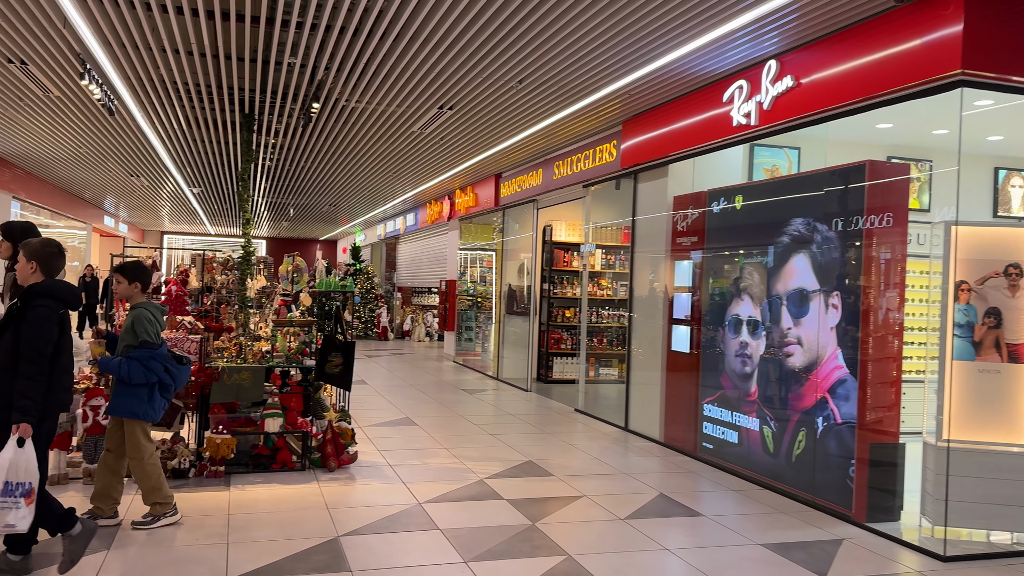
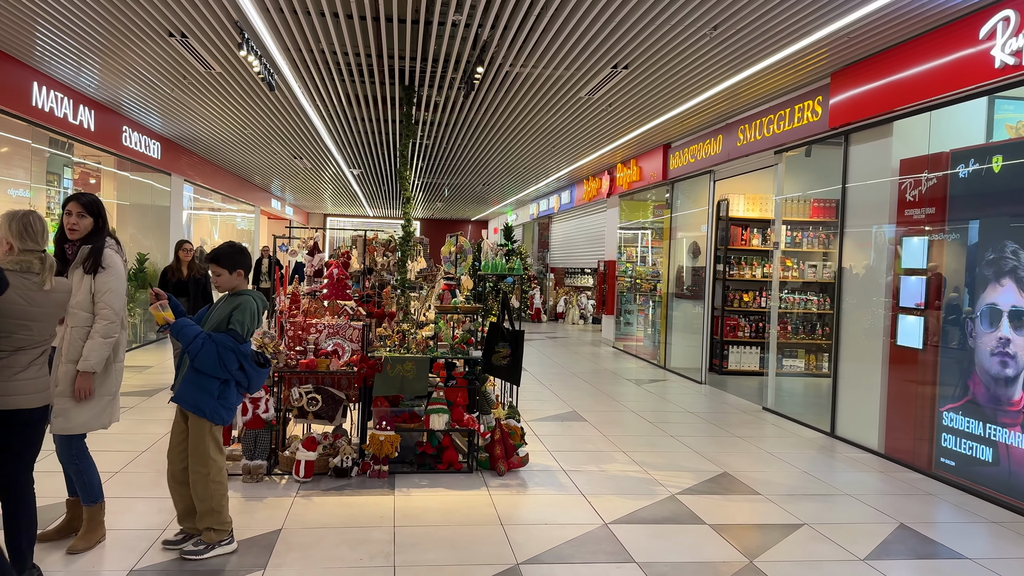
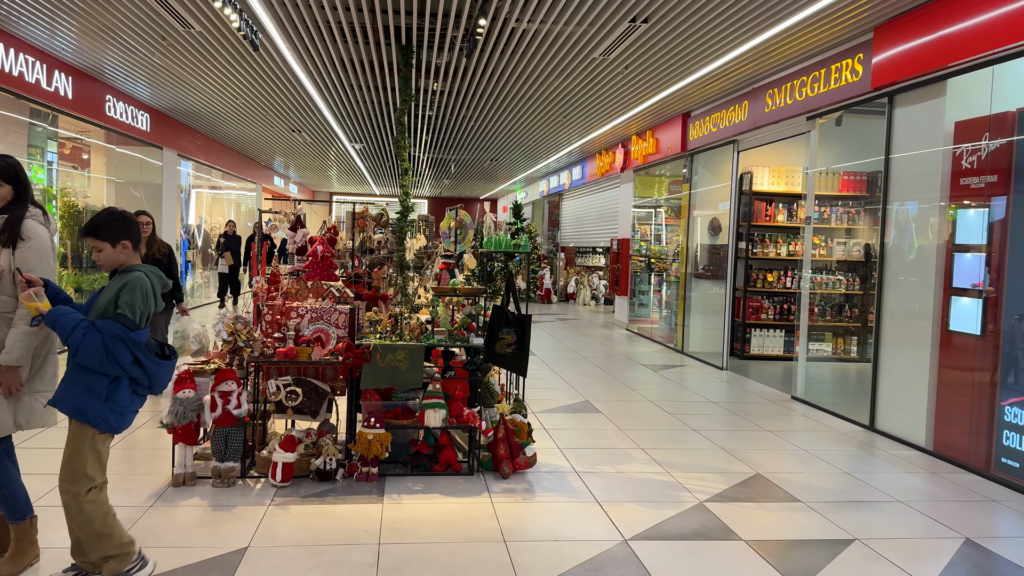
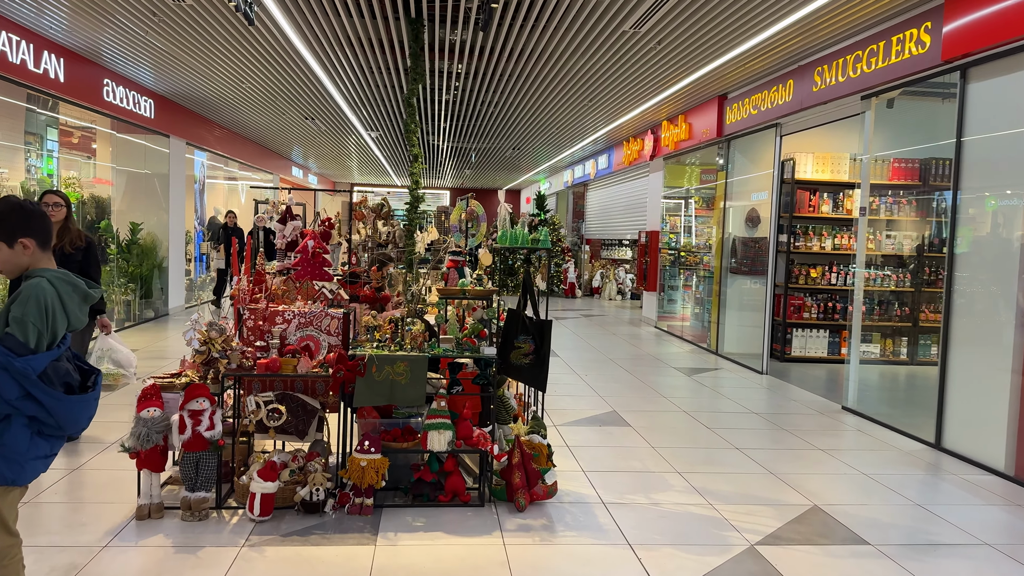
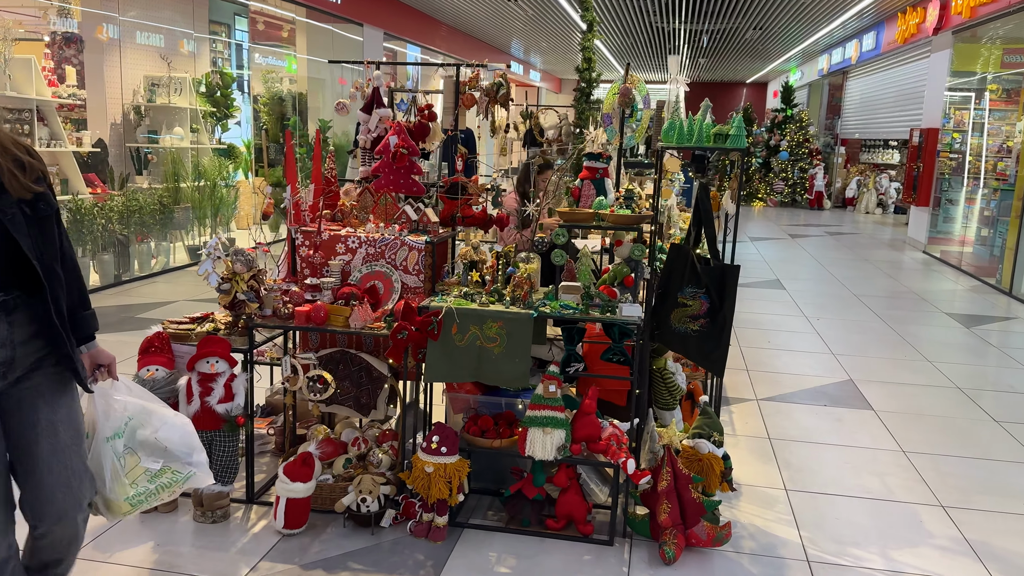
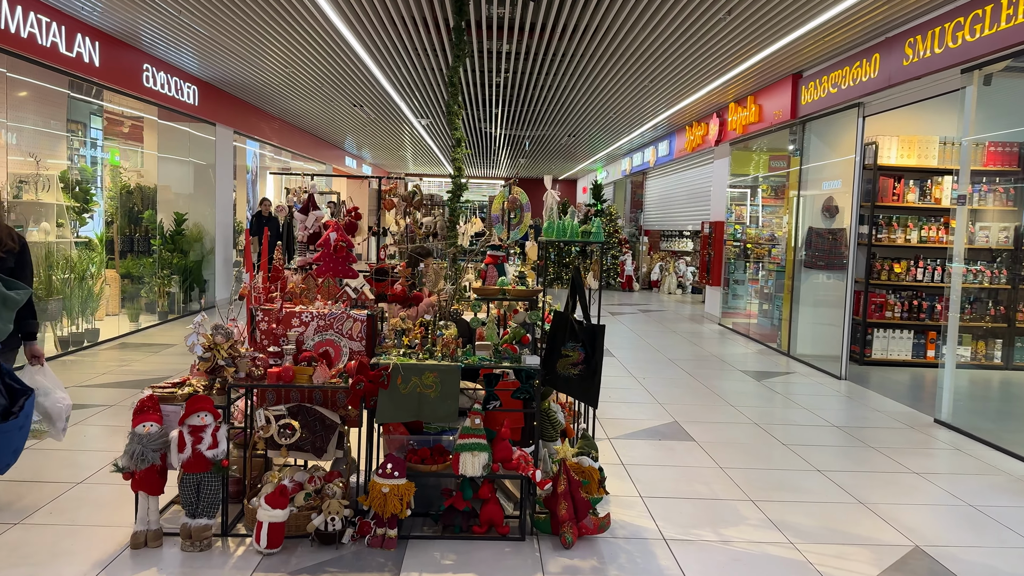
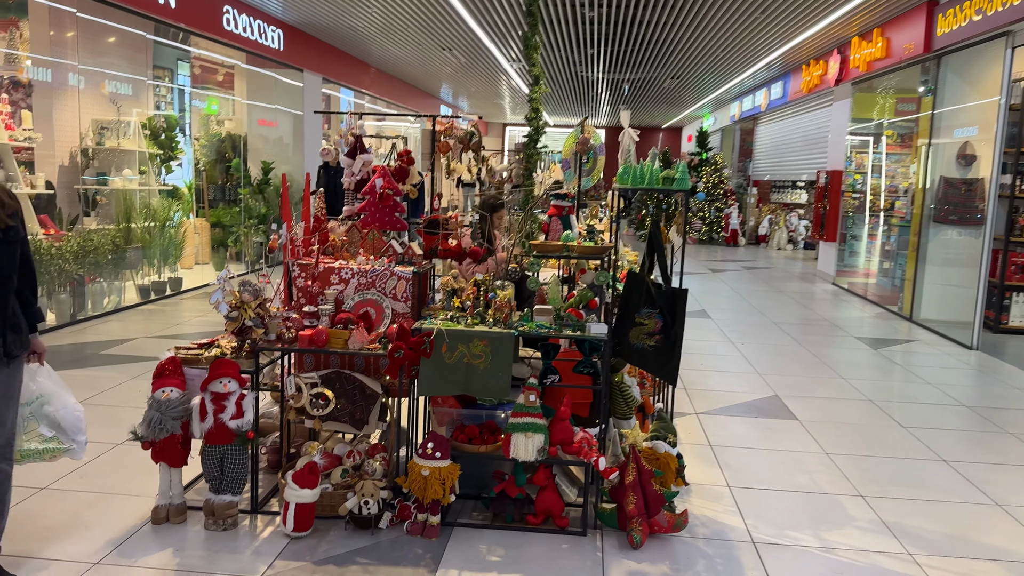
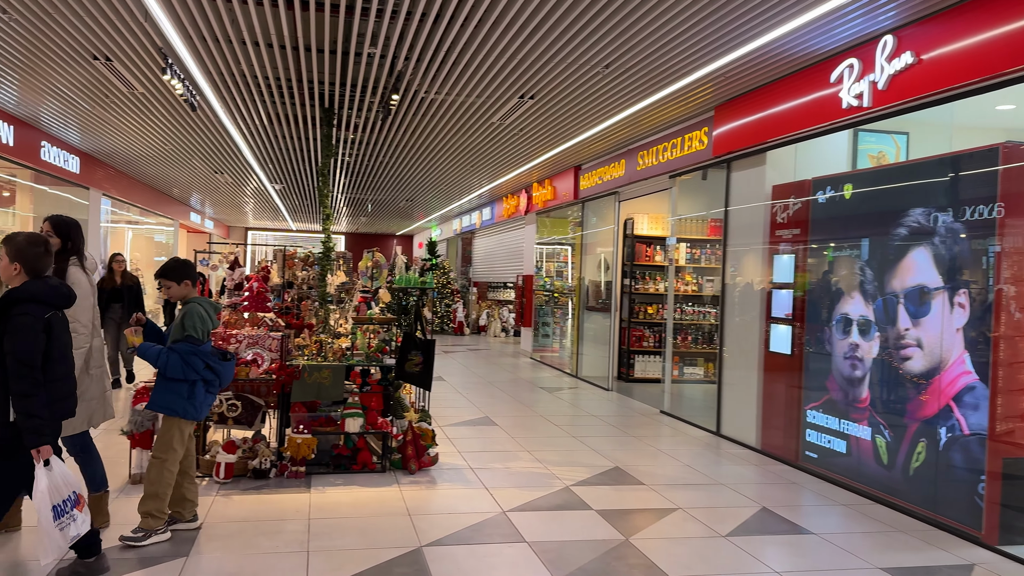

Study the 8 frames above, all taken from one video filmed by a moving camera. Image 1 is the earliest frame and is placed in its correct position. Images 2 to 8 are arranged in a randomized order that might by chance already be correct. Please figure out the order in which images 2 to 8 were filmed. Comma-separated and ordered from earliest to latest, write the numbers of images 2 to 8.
8, 2, 3, 4, 6, 7, 5
